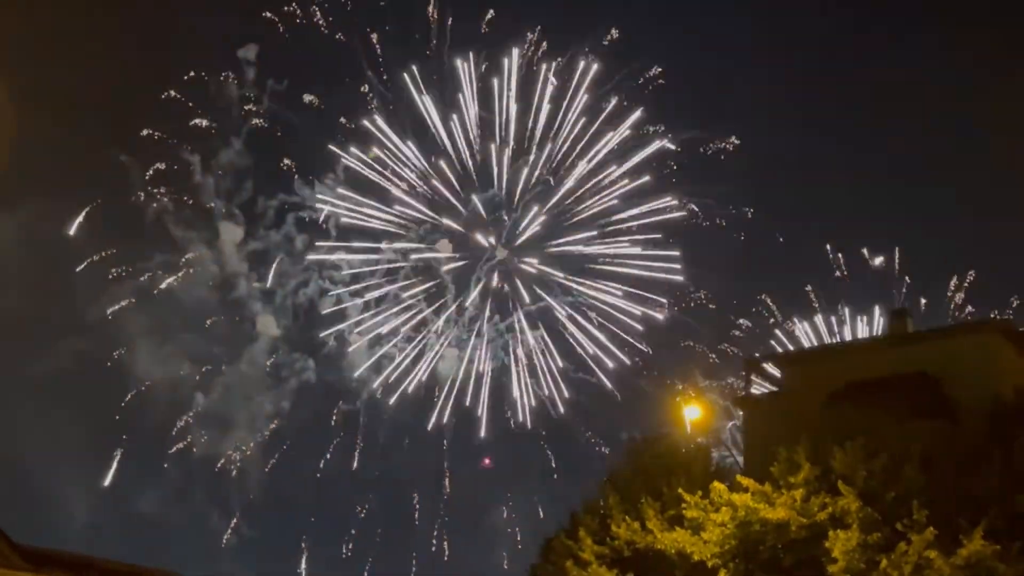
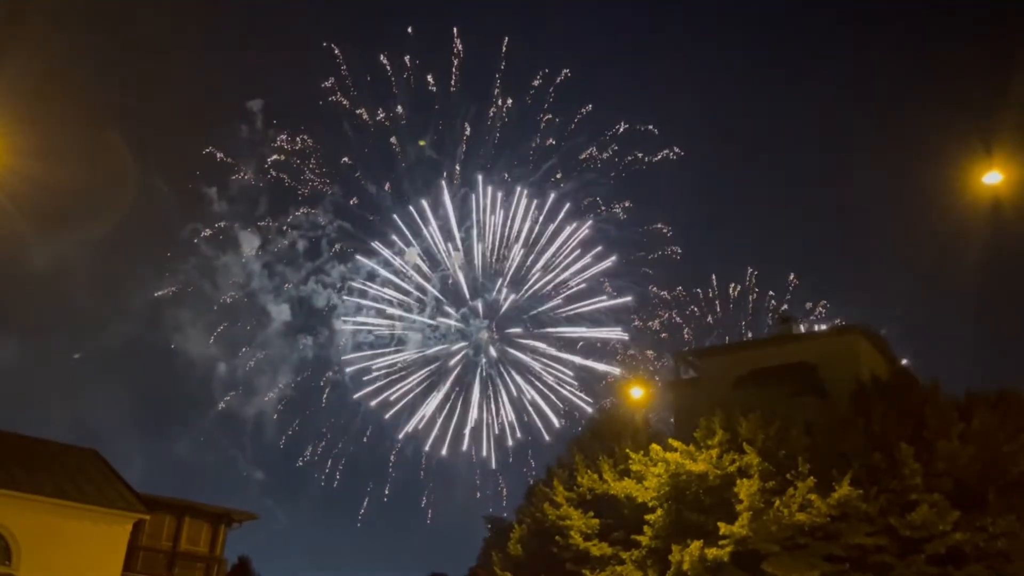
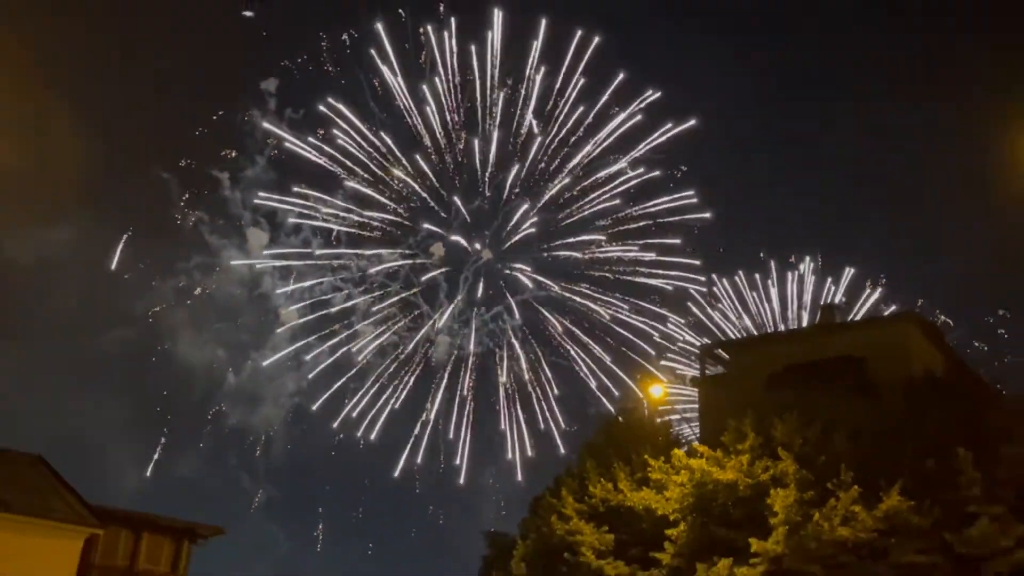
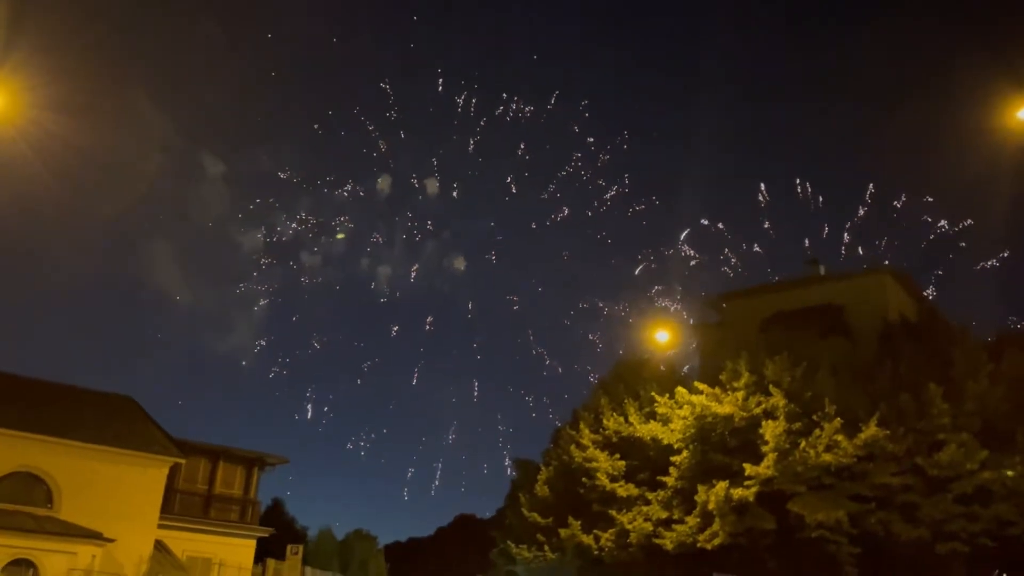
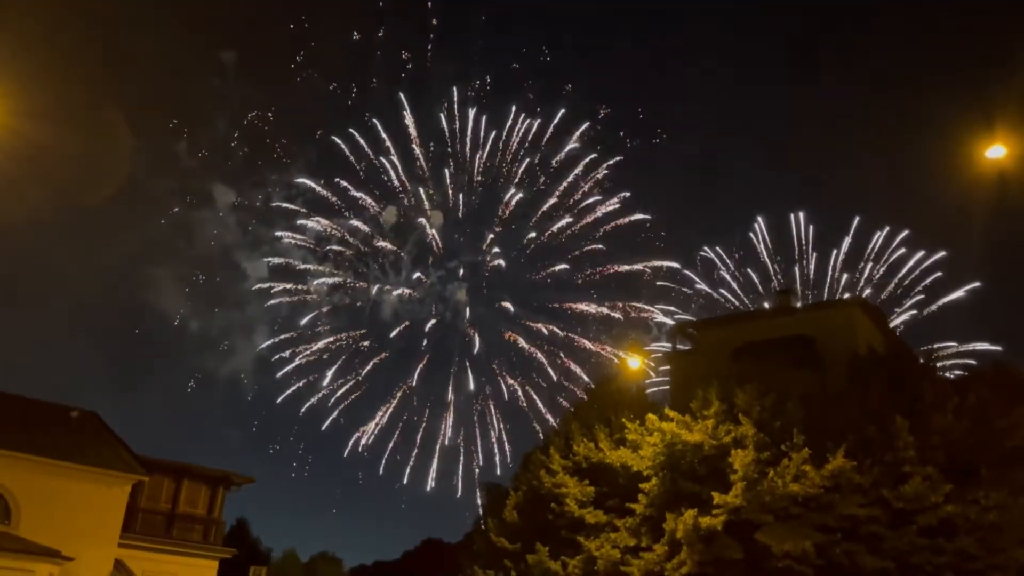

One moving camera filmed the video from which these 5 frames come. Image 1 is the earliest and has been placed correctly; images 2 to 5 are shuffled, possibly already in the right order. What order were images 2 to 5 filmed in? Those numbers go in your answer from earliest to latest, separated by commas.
3, 2, 5, 4
